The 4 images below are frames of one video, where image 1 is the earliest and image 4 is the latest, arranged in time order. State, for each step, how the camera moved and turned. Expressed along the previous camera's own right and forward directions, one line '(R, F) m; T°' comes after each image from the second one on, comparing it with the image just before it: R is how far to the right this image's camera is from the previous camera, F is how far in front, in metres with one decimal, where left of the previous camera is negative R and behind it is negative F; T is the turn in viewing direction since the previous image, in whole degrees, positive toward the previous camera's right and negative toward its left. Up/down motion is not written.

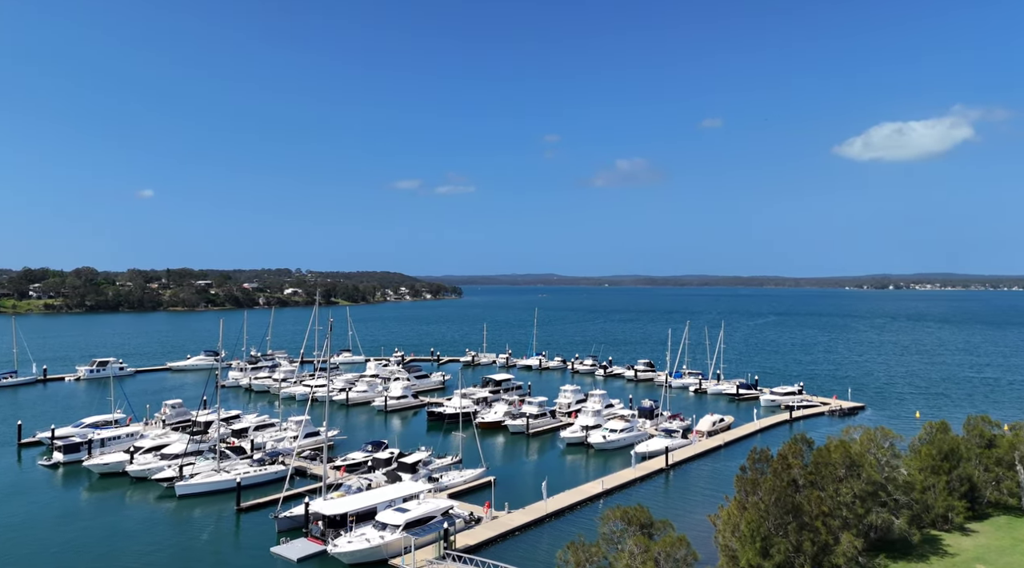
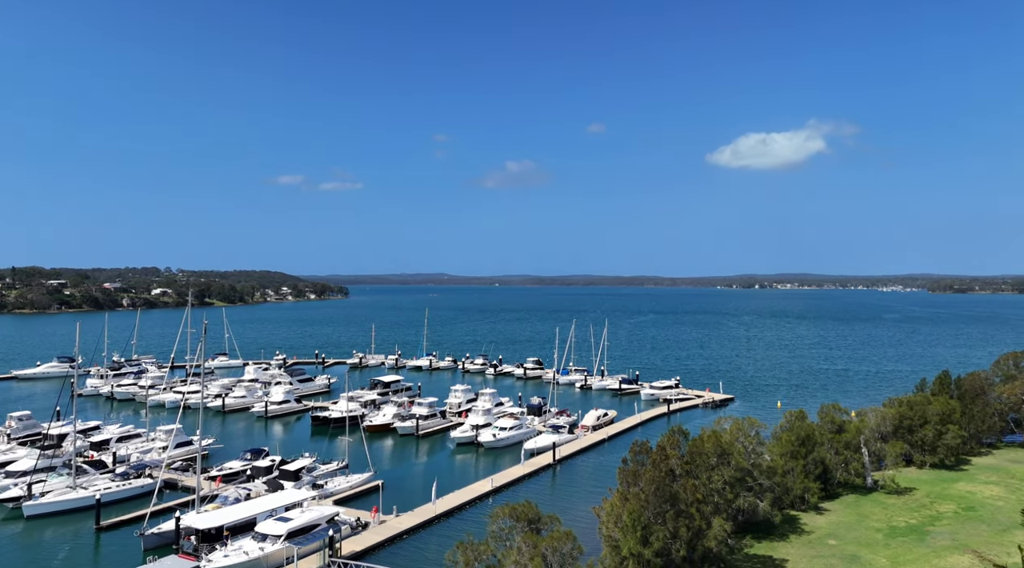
(+0.4, +0.5) m; +8°
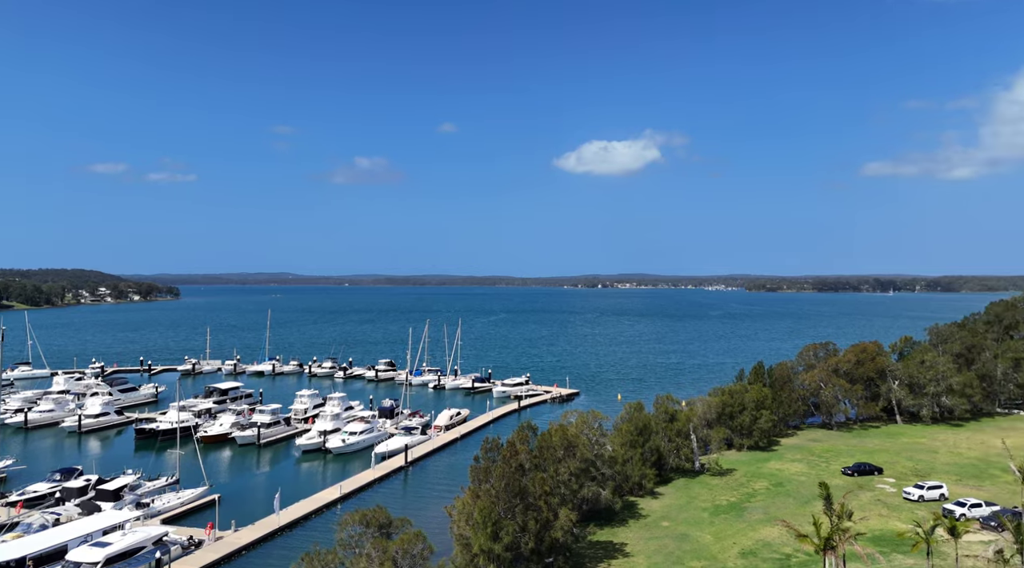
(+0.2, +0.1) m; +11°
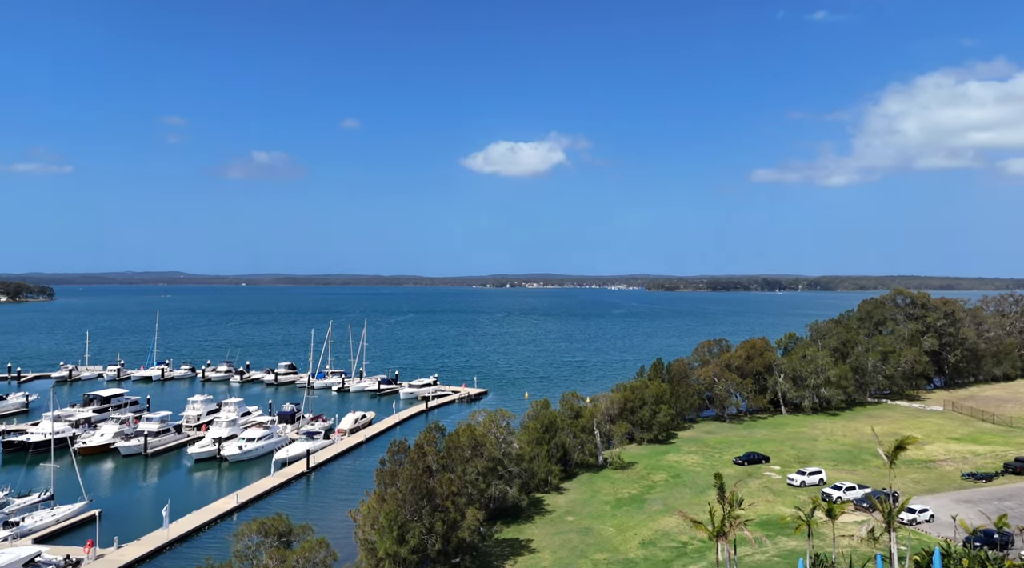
(+0.2, -0.5) m; +7°
